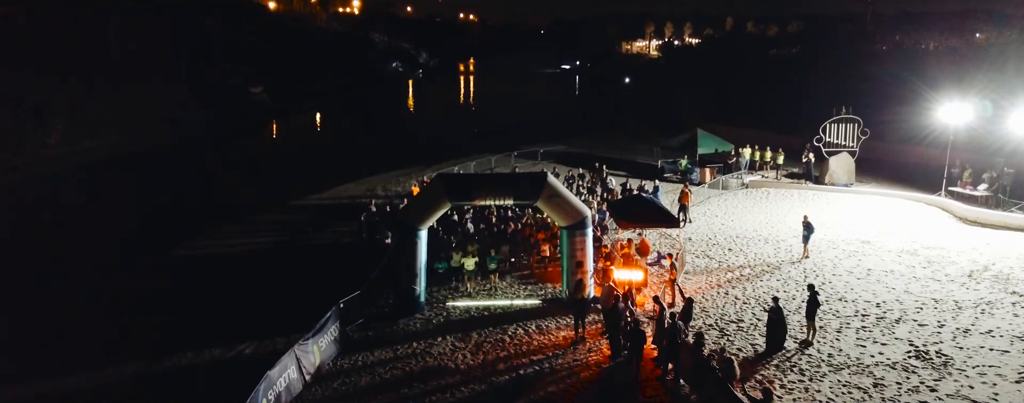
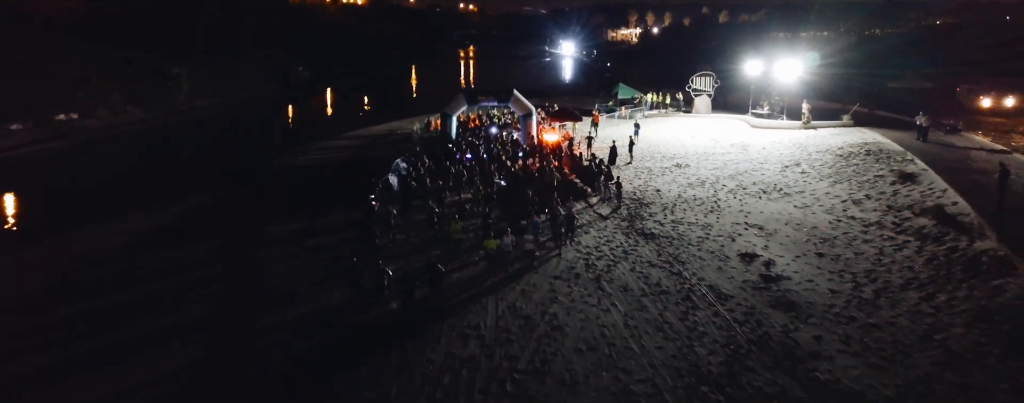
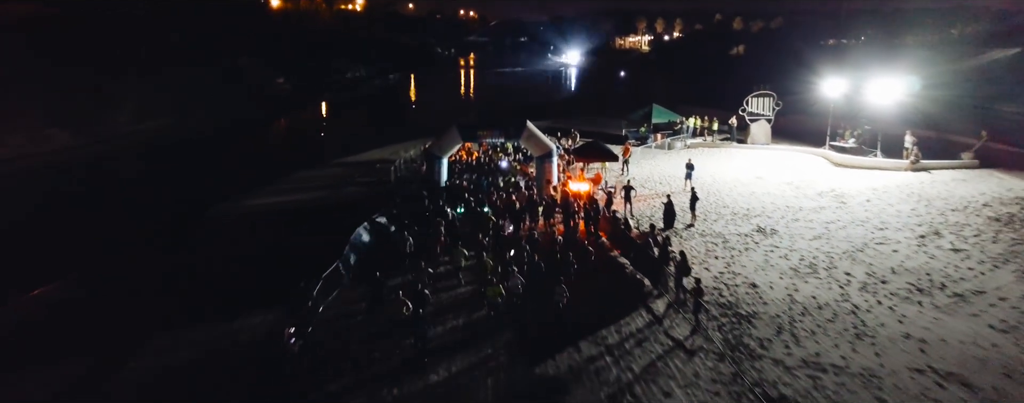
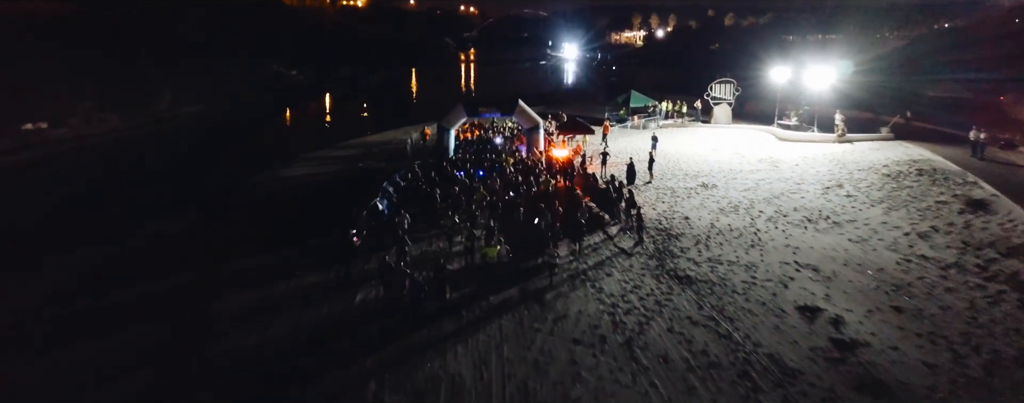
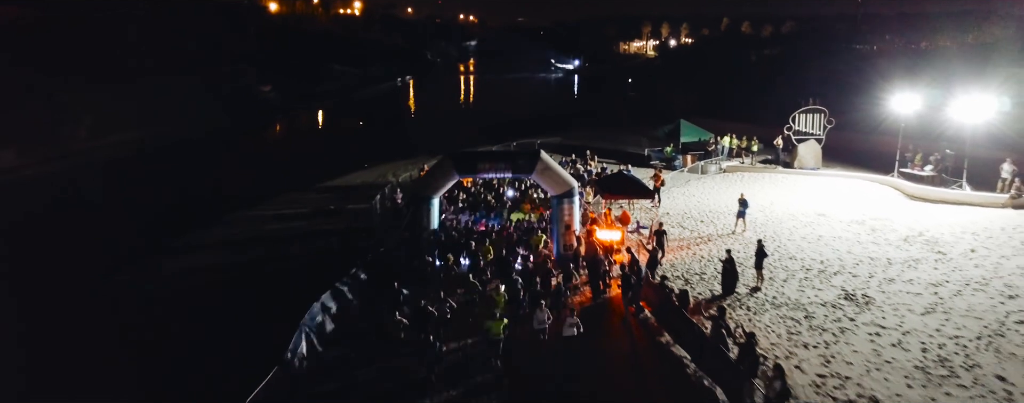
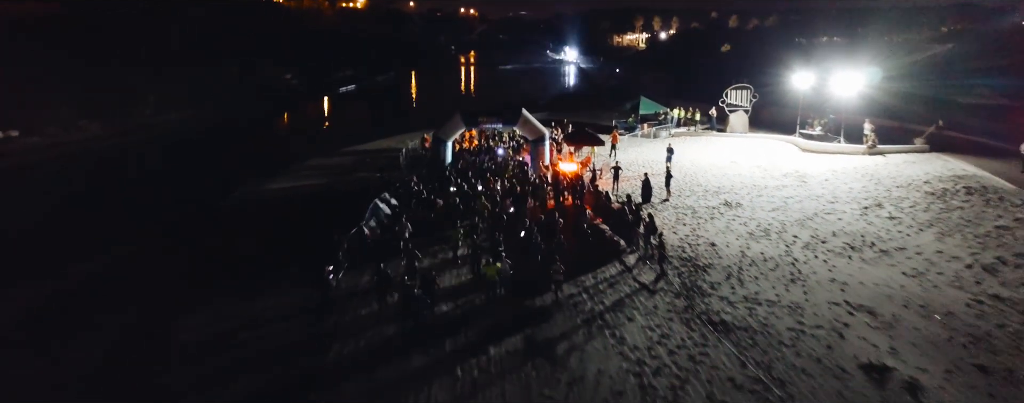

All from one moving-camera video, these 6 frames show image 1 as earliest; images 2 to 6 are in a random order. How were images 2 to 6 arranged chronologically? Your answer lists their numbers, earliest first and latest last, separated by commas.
5, 3, 6, 4, 2
